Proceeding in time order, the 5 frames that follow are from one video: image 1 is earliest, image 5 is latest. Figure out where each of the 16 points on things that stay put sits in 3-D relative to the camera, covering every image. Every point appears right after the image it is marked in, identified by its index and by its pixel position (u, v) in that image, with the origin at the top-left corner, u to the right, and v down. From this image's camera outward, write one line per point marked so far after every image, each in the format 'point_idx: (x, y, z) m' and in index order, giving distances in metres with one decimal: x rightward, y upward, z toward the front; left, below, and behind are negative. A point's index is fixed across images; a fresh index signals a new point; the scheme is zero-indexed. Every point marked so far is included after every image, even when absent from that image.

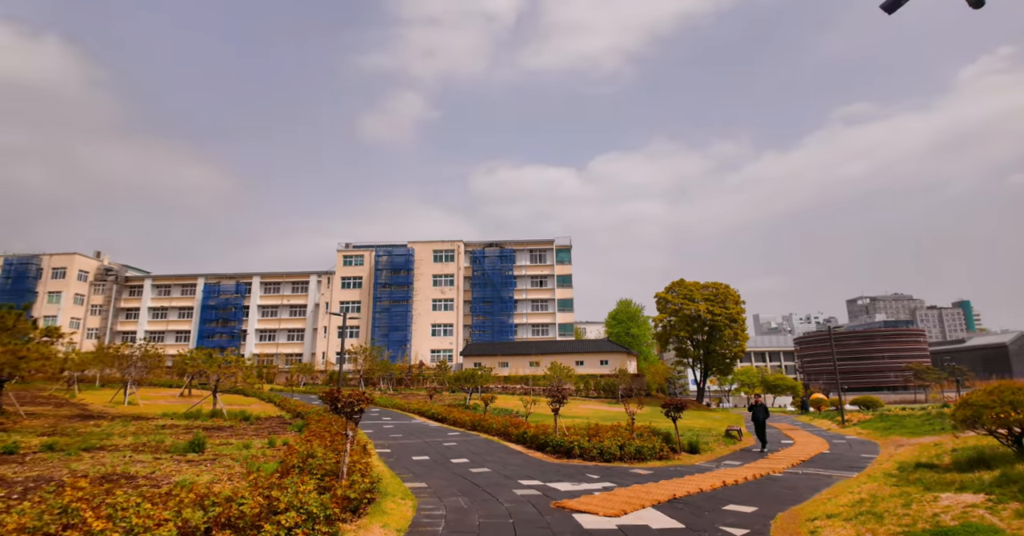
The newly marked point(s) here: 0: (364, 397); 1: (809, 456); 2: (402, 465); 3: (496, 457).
0: (-3.0, -2.8, +12.1) m
1: (+9.2, -5.9, +17.8) m
2: (-3.0, -5.3, +15.3) m
3: (-0.5, -5.4, +16.2) m
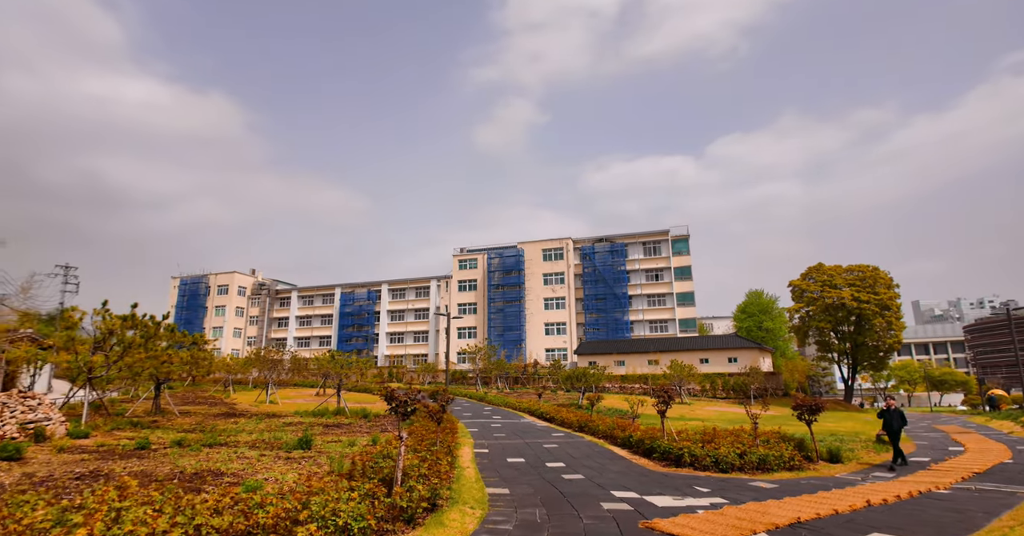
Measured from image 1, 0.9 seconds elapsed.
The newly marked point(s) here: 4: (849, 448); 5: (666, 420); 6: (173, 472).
0: (-1.3, -2.6, +11.4) m
1: (+12.0, -5.1, +14.5) m
2: (-0.5, -5.1, +14.6) m
3: (+2.2, -5.1, +14.9) m
4: (+10.2, -5.4, +17.3) m
5: (+4.8, -4.7, +17.9) m
6: (-6.4, -3.9, +10.7) m
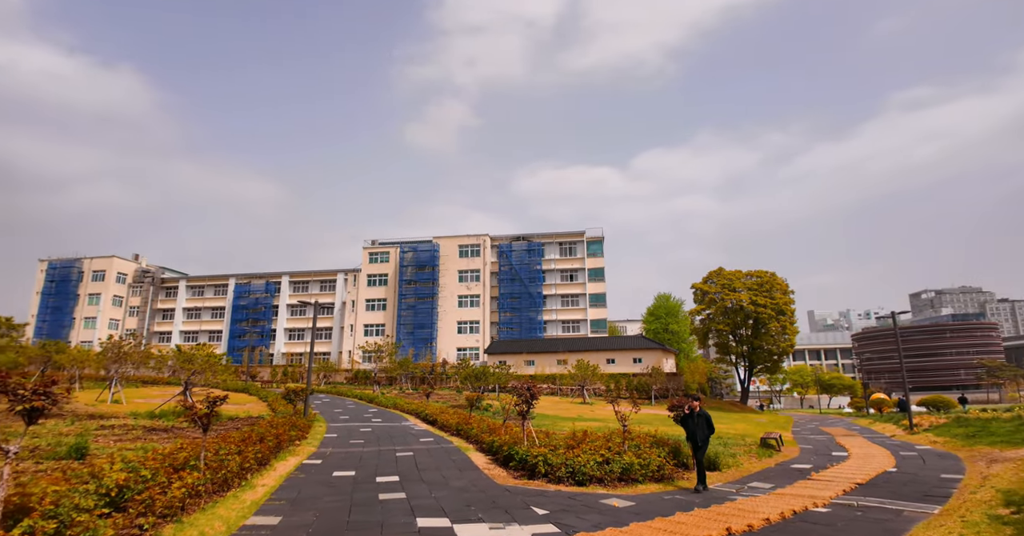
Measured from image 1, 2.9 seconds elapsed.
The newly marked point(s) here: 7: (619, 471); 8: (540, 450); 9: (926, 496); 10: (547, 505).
0: (-4.5, -1.9, +8.4) m
1: (+8.2, -4.8, +13.2) m
2: (-4.2, -4.4, +11.6) m
3: (-1.6, -4.5, +12.4) m
4: (+6.0, -5.1, +15.8) m
5: (+0.7, -4.2, +15.7) m
6: (-9.5, -2.9, +7.0) m
7: (+2.2, -4.0, +11.4) m
8: (+0.6, -3.9, +12.2) m
9: (+8.1, -4.5, +11.1) m
10: (+0.6, -3.8, +9.3) m
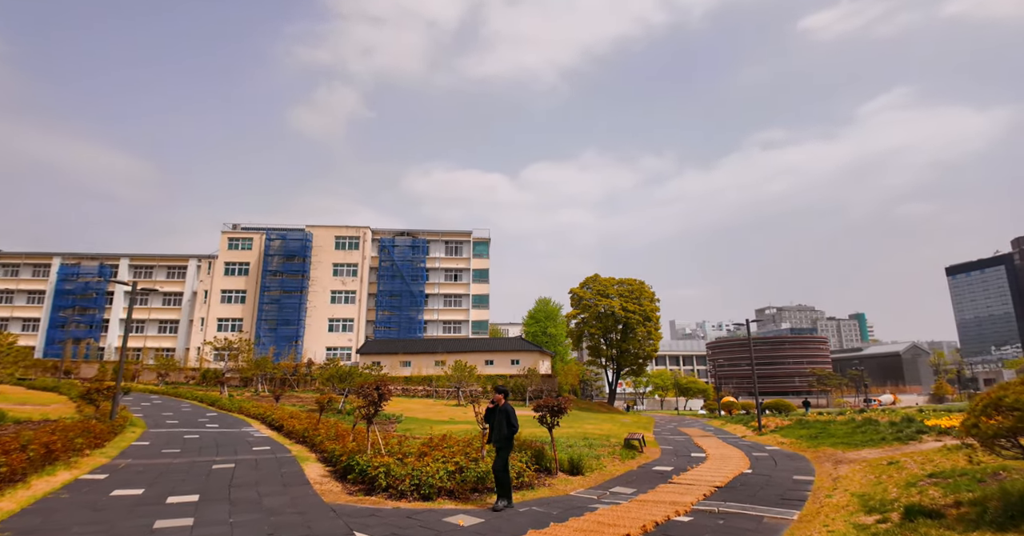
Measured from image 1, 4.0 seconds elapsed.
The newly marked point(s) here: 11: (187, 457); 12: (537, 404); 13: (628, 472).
0: (-6.5, -1.2, +5.7) m
1: (+4.9, -4.8, +12.9) m
2: (-6.9, -3.7, +8.9) m
3: (-4.5, -3.9, +10.2) m
4: (+2.2, -4.9, +15.0) m
5: (-3.0, -3.8, +13.9) m
6: (-11.1, -2.0, +3.4) m
7: (-0.7, -3.7, +10.0) m
8: (-2.4, -3.5, +10.5) m
9: (+5.2, -4.4, +10.9) m
10: (-1.8, -3.4, +7.6) m
11: (-8.5, -5.0, +15.4) m
12: (+0.7, -3.4, +14.5) m
13: (+2.8, -4.9, +13.6) m
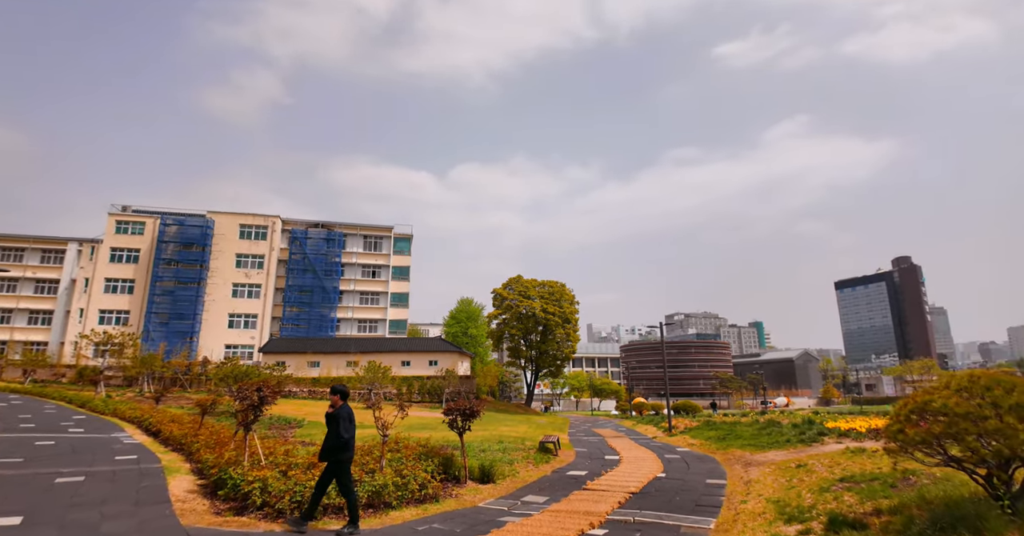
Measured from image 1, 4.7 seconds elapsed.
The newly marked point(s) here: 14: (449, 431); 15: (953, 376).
0: (-7.3, -0.8, +3.8) m
1: (+2.8, -4.7, +12.4) m
2: (-8.3, -3.3, +6.9) m
3: (-6.1, -3.6, +8.4) m
4: (-0.1, -4.8, +14.1) m
5: (-5.0, -3.5, +12.3) m
6: (-11.6, -1.4, +0.8) m
7: (-2.2, -3.5, +8.8) m
8: (-3.9, -3.2, +9.0) m
9: (+3.4, -4.4, +10.5) m
10: (-3.0, -3.1, +6.3) m
11: (-10.8, -4.5, +13.1) m
12: (-1.5, -3.2, +13.4) m
13: (+0.7, -4.7, +12.9) m
14: (-1.8, -5.0, +17.8) m
15: (+5.0, -1.2, +6.5) m
